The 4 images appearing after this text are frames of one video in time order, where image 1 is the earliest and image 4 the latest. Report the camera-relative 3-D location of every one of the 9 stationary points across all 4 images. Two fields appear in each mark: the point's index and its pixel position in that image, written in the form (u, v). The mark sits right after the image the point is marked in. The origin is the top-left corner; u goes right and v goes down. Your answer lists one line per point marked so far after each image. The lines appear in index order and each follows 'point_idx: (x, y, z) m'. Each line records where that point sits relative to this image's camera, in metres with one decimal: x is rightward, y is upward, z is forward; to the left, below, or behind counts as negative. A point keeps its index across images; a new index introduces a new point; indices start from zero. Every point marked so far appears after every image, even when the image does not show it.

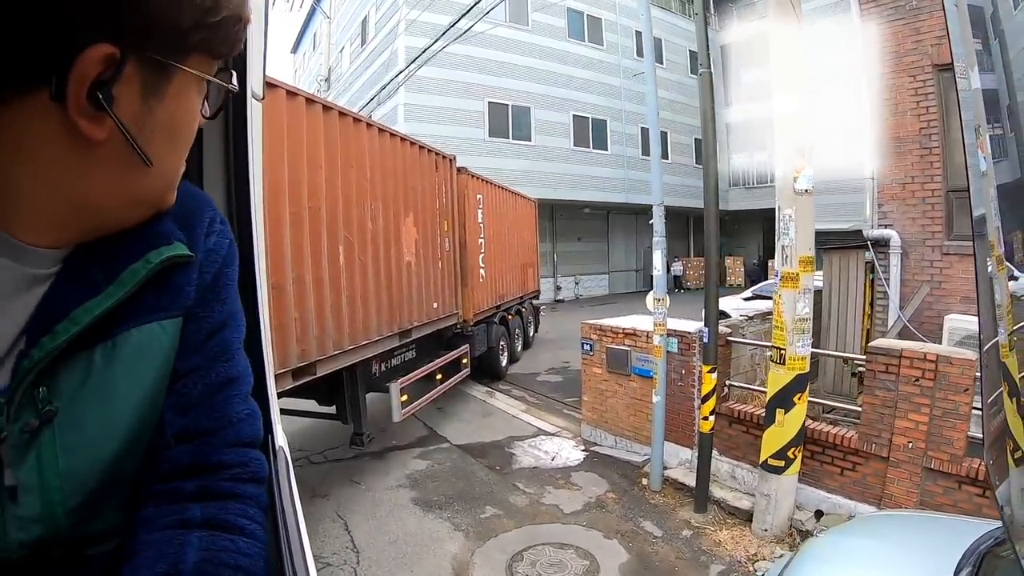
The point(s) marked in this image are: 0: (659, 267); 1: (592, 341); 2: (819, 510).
0: (+1.1, +0.2, +4.4) m
1: (+0.8, -0.5, +5.4) m
2: (+2.3, -1.7, +4.2) m
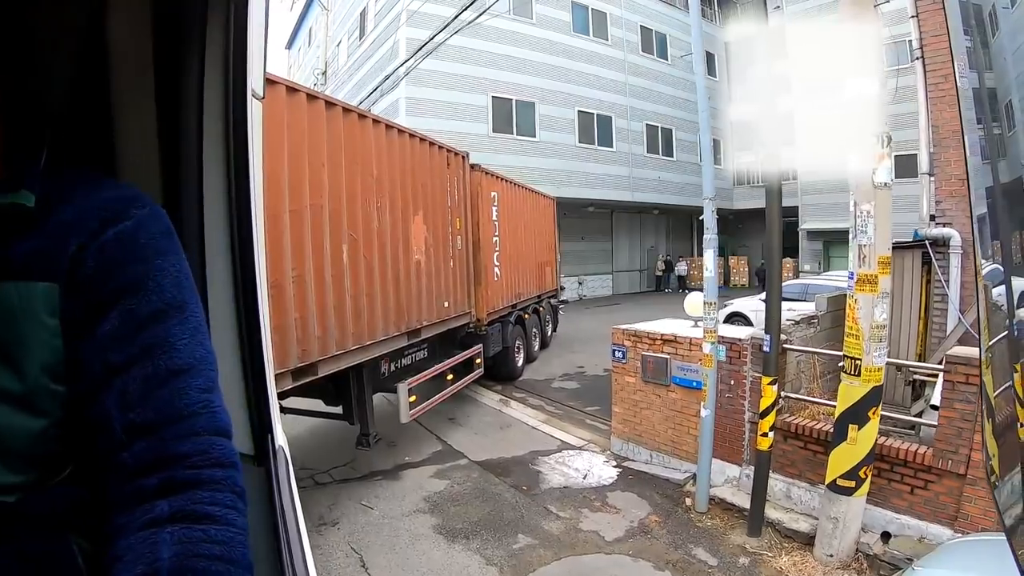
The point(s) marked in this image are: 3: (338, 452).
0: (+1.4, +0.1, +4.0) m
1: (+1.0, -0.5, +5.0) m
2: (+2.6, -1.7, +3.9) m
3: (-1.9, -1.7, +6.0) m
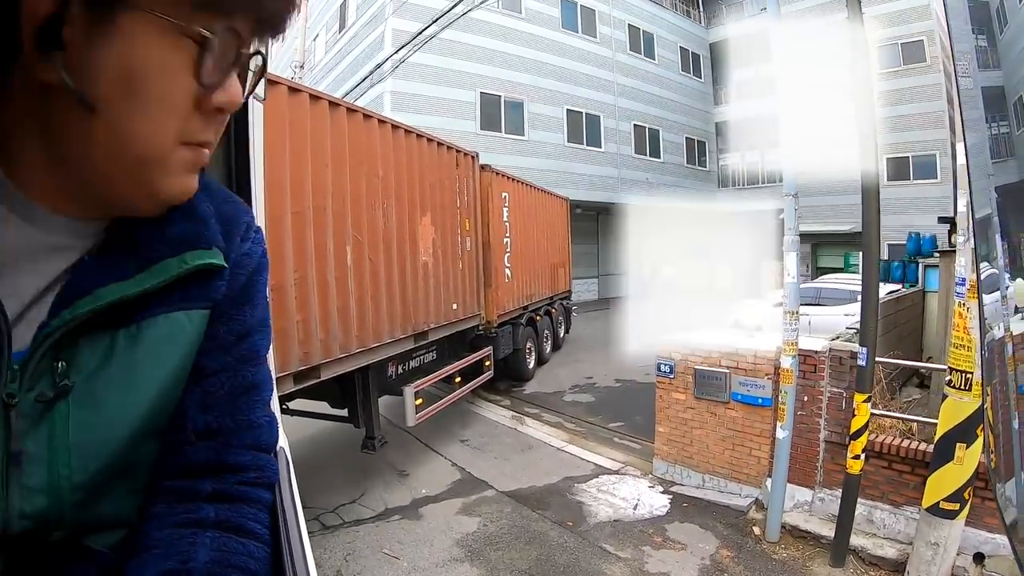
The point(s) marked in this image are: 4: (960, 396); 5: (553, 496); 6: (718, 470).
0: (+1.8, +0.1, +3.6) m
1: (+1.3, -0.6, +4.6) m
2: (+3.0, -1.7, +3.6) m
3: (-1.6, -1.8, +5.3) m
4: (+2.6, -0.6, +3.2) m
5: (+0.3, -1.7, +4.7) m
6: (+1.6, -1.4, +4.4) m
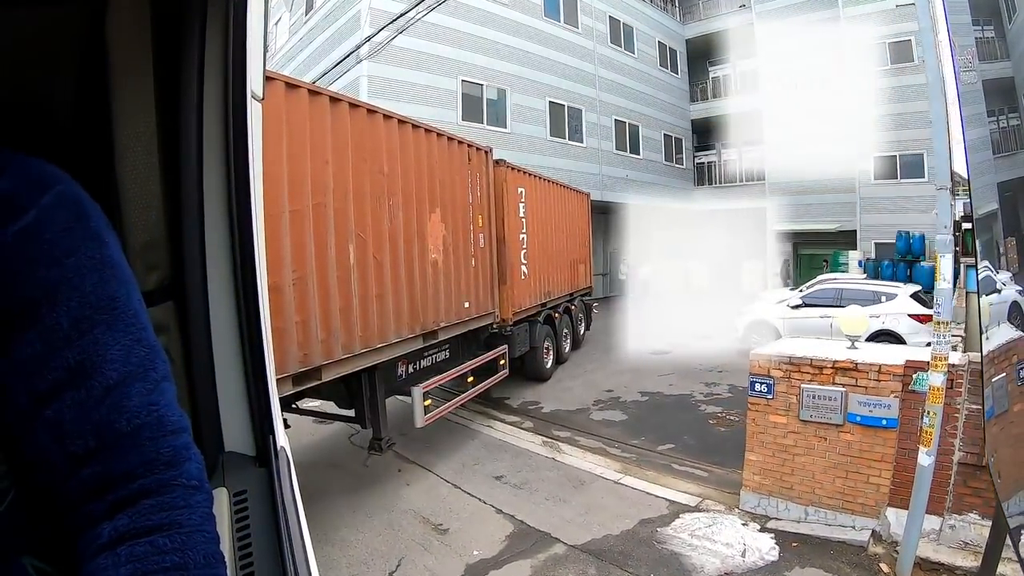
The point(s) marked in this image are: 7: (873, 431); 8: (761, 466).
0: (+2.4, 0.0, +3.2) m
1: (+1.8, -0.7, +4.0) m
2: (+3.7, -1.7, +3.4) m
3: (-1.1, -2.0, +4.2) m
4: (+3.3, -0.6, +2.9) m
5: (+0.9, -1.8, +4.0) m
6: (+2.2, -1.5, +3.9) m
7: (+2.4, -0.9, +3.7) m
8: (+1.8, -1.3, +4.1) m
